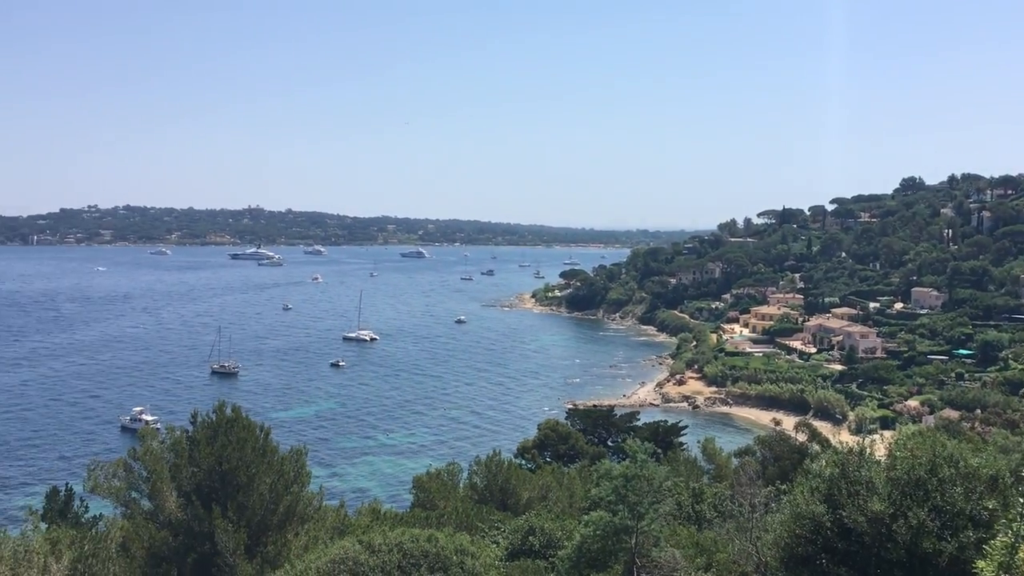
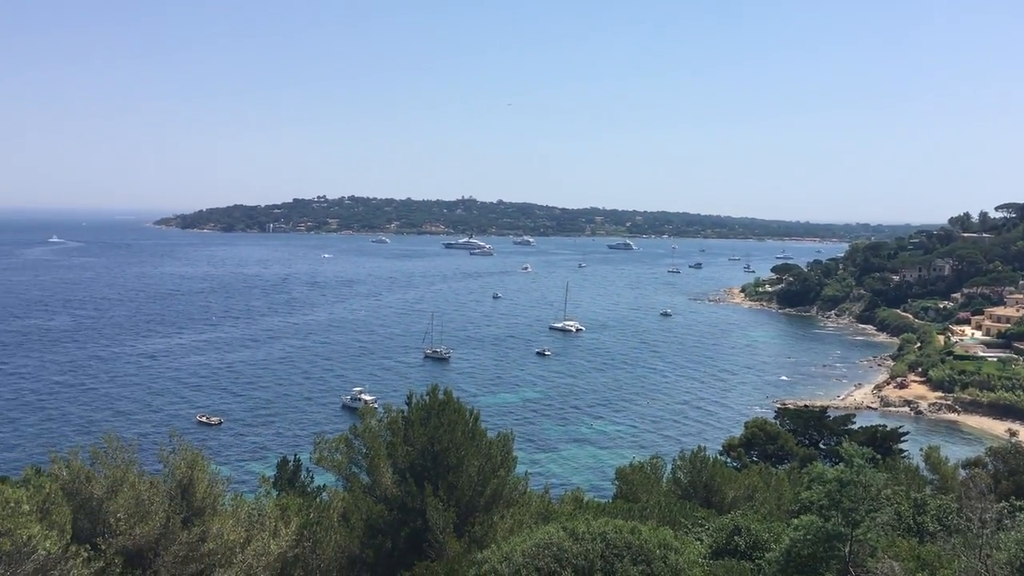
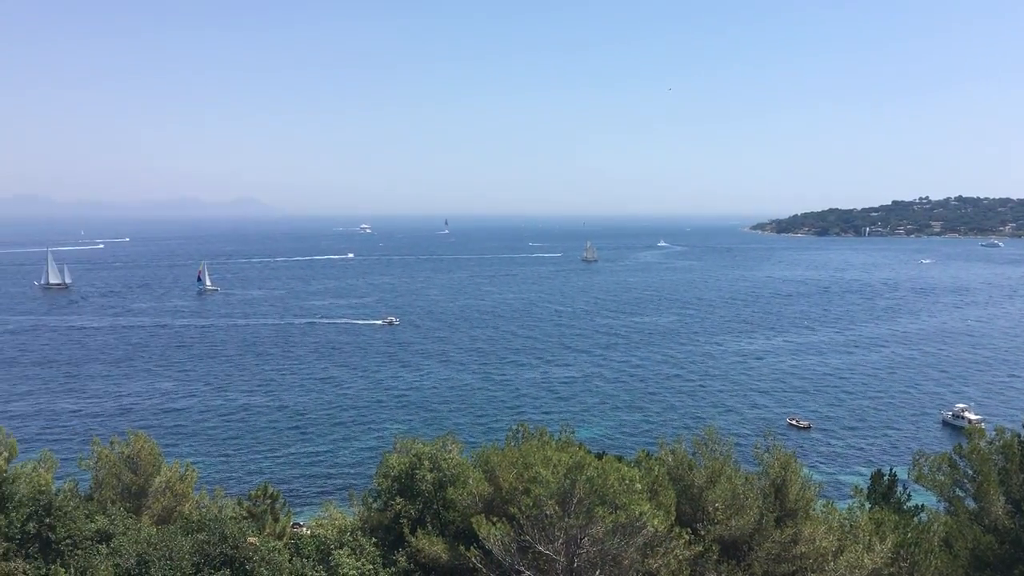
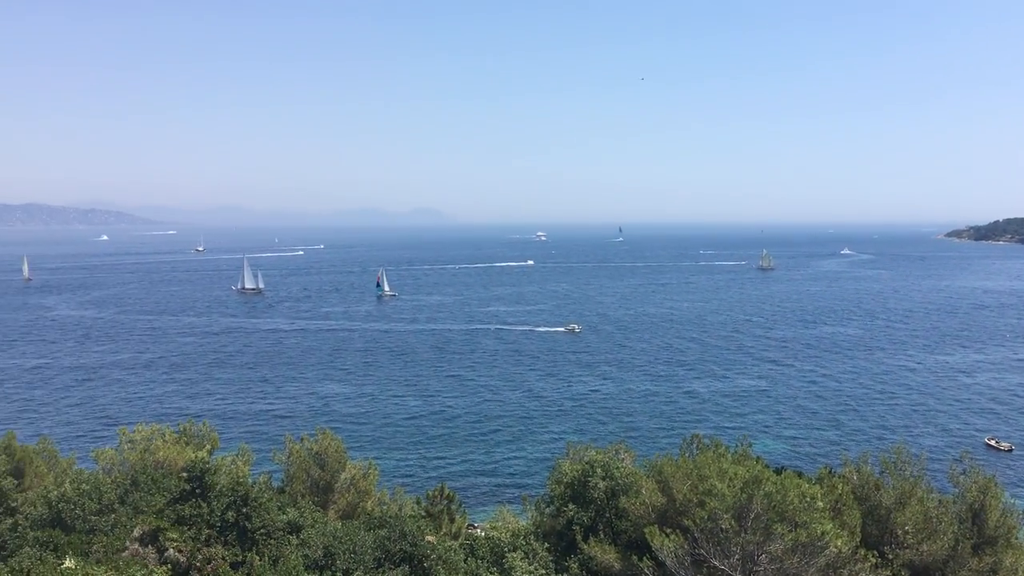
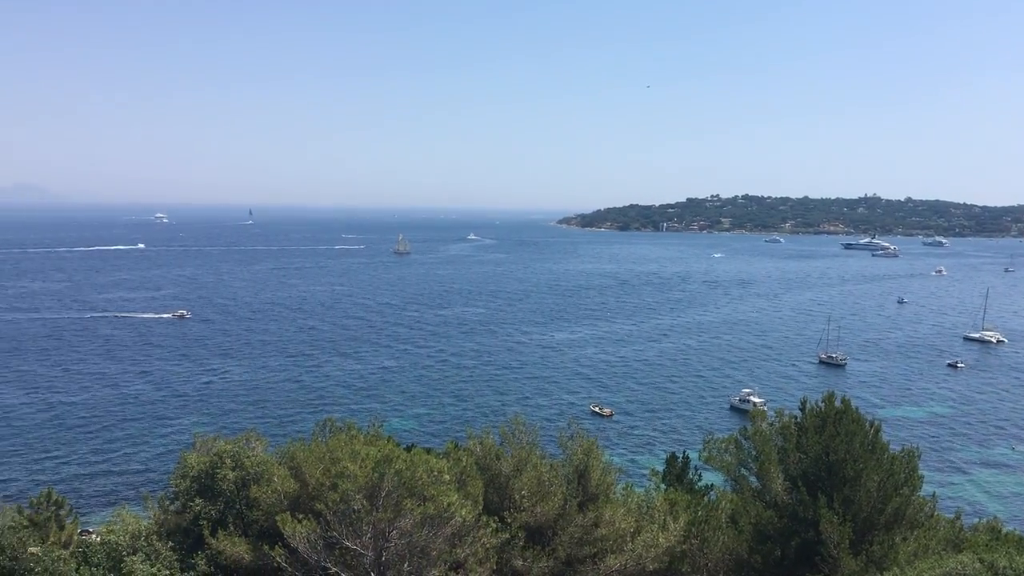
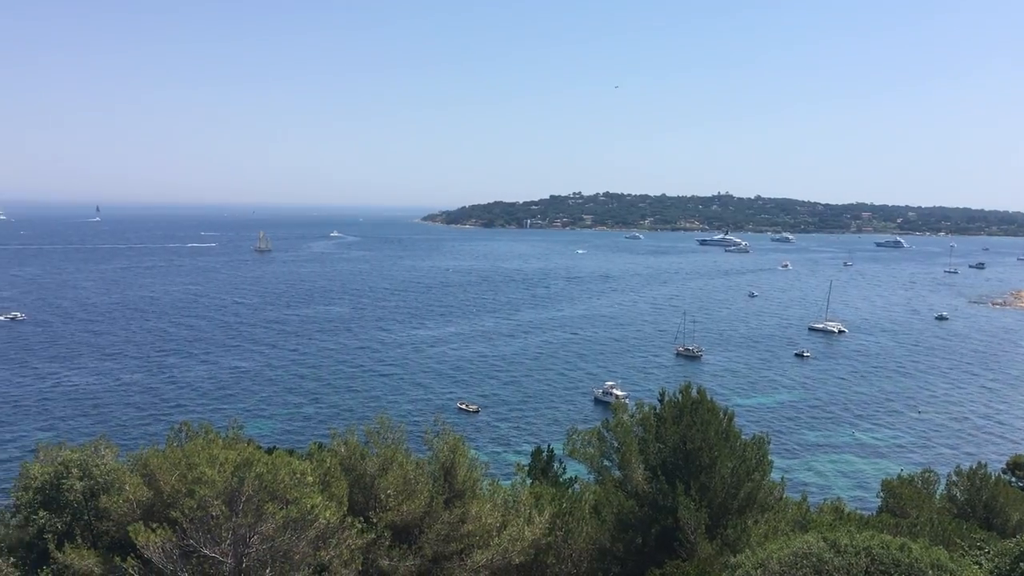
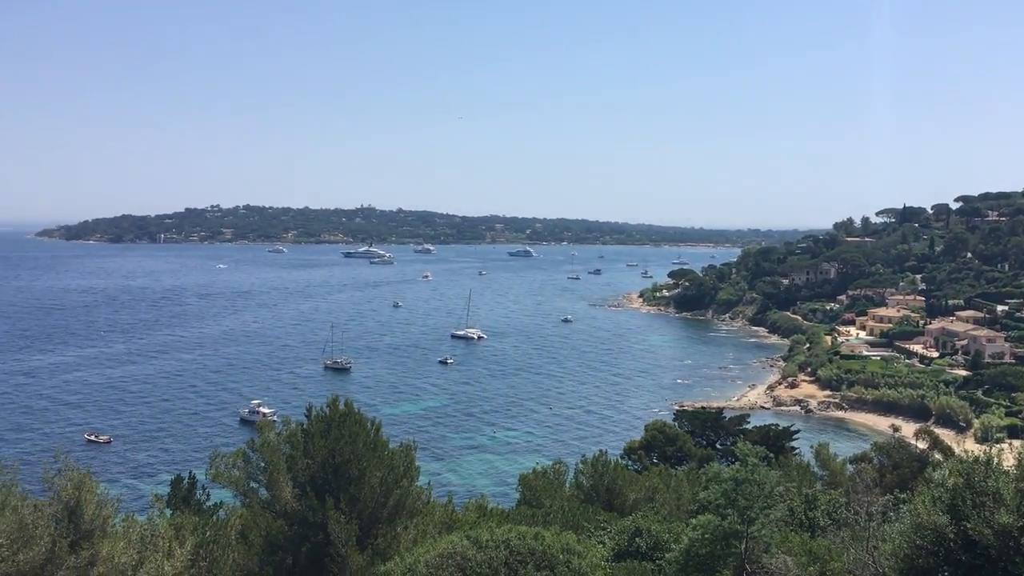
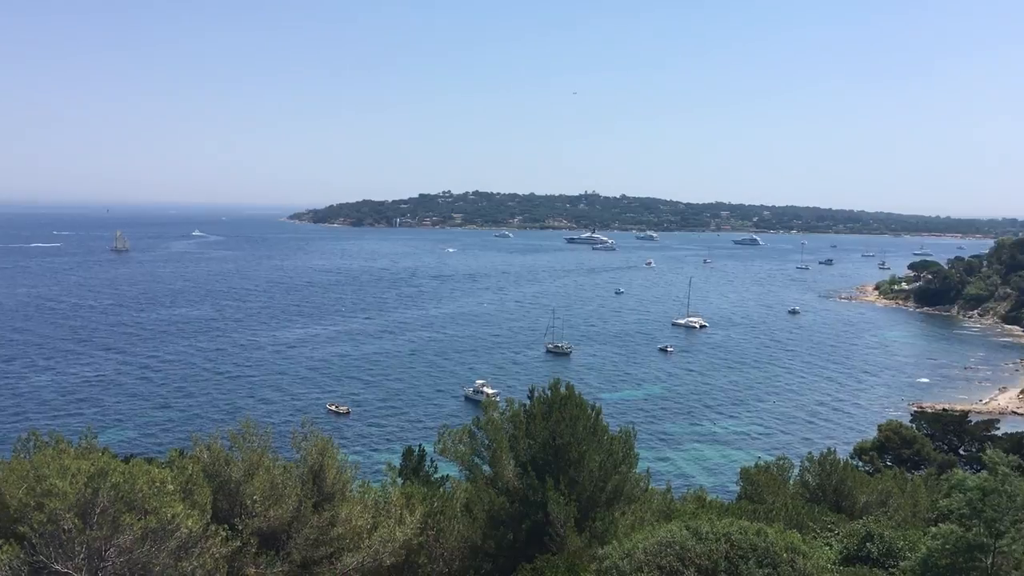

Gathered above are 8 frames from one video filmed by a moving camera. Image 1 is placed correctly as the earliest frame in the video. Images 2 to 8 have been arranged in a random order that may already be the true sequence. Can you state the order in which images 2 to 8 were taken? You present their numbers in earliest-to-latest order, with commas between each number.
7, 2, 8, 6, 5, 3, 4
